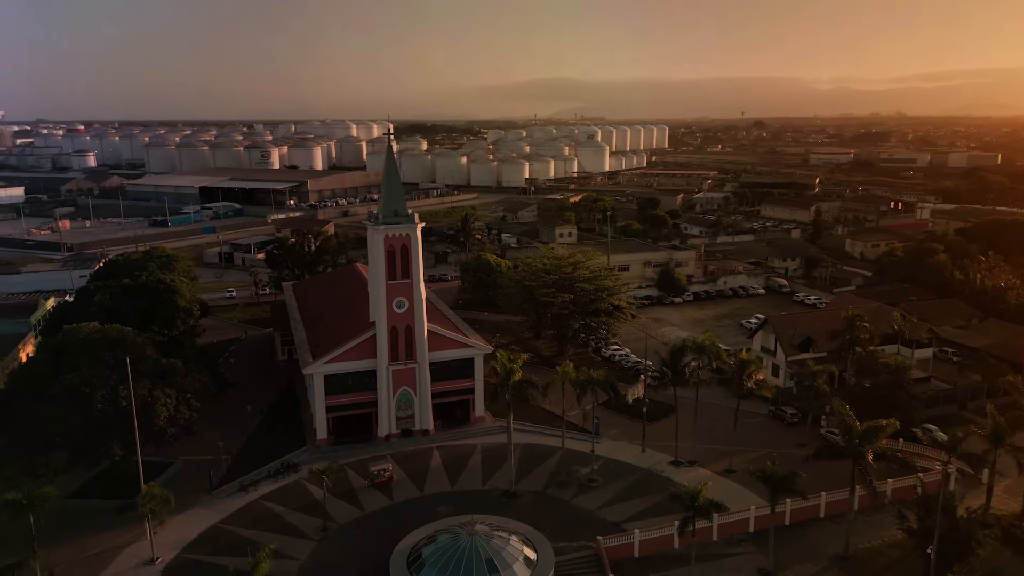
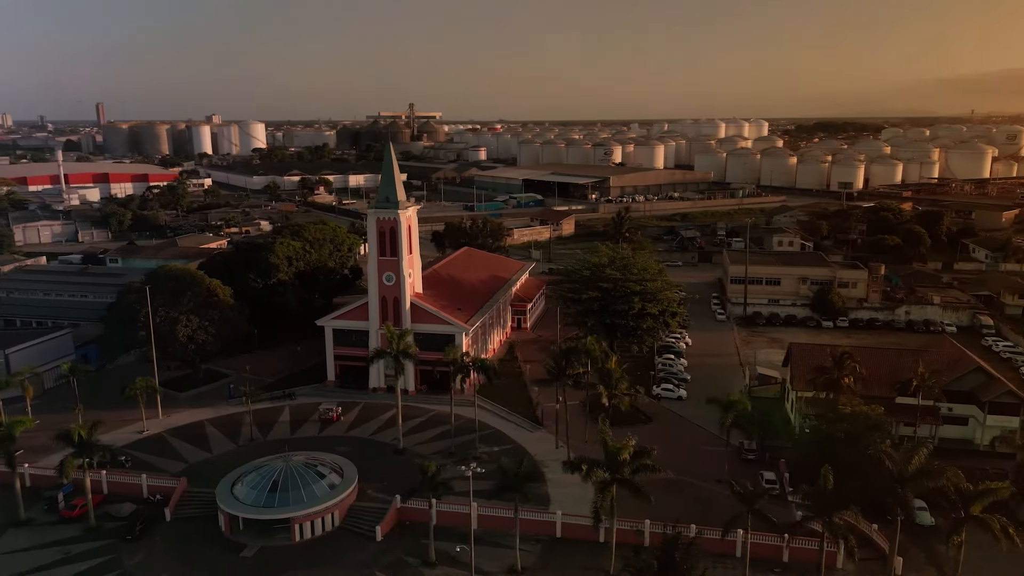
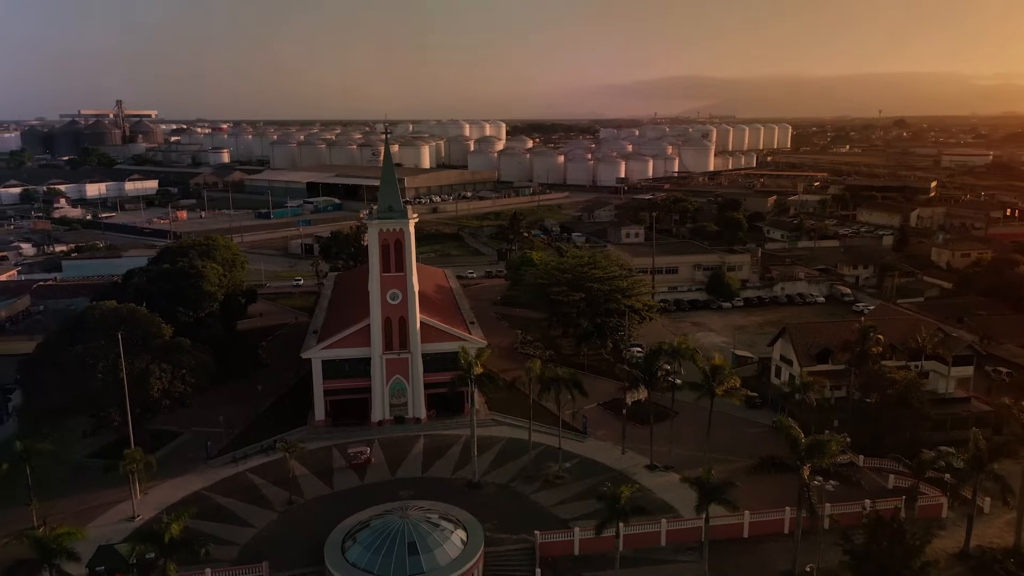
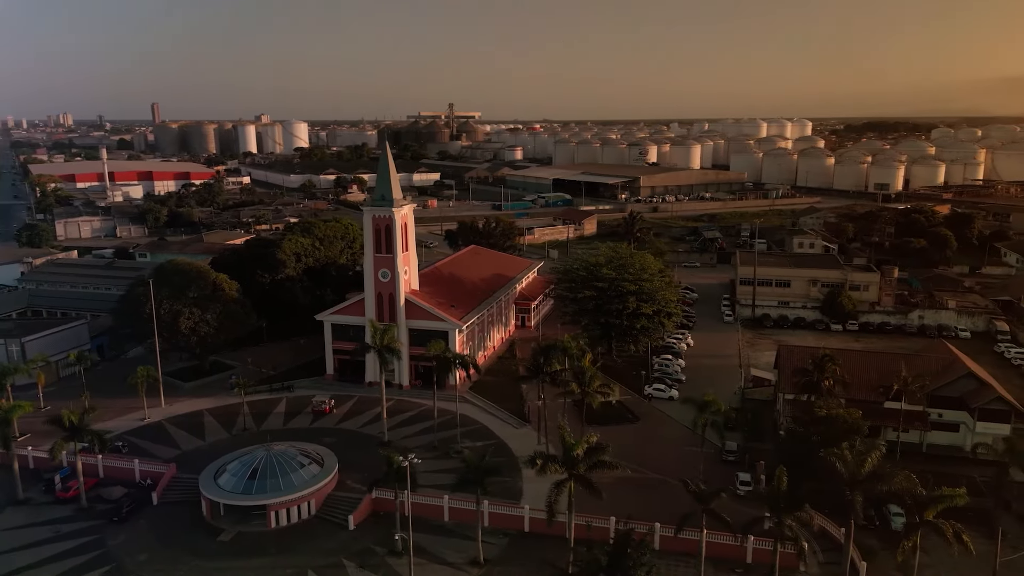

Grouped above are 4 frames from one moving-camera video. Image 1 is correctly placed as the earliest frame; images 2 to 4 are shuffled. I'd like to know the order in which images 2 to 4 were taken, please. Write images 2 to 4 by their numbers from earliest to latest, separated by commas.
3, 2, 4
